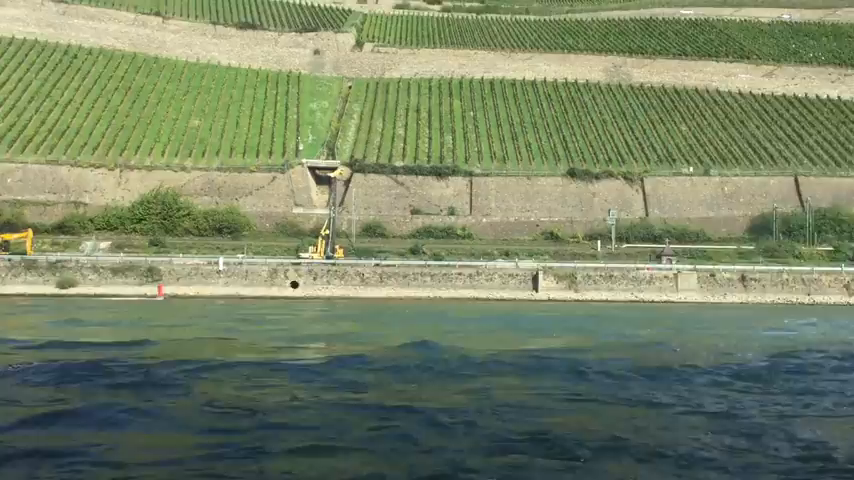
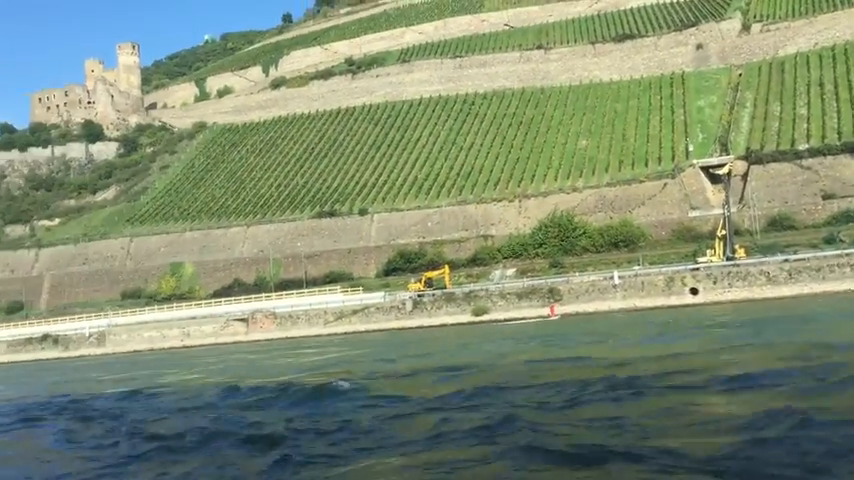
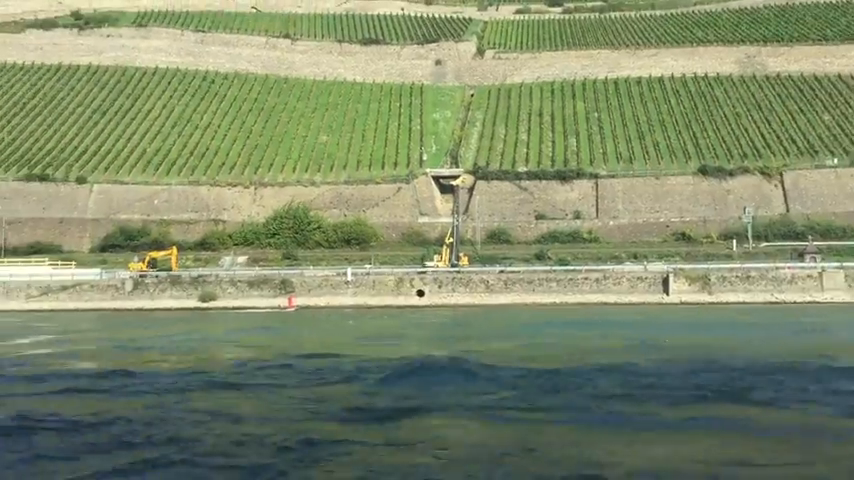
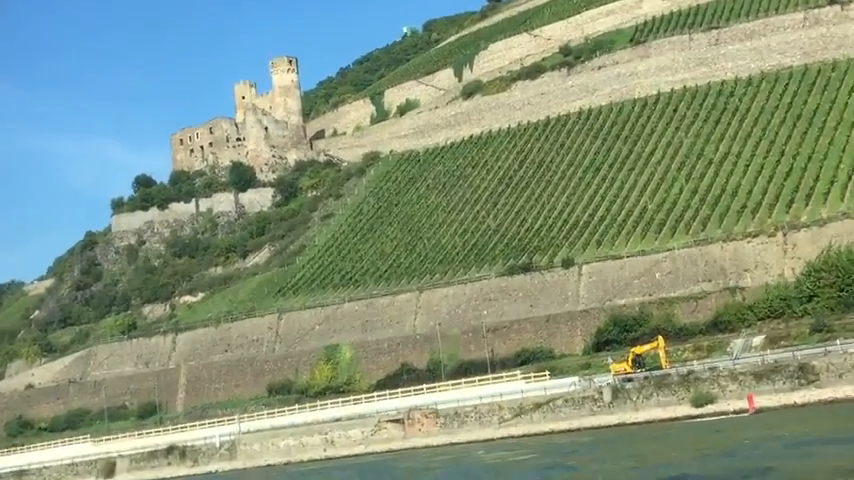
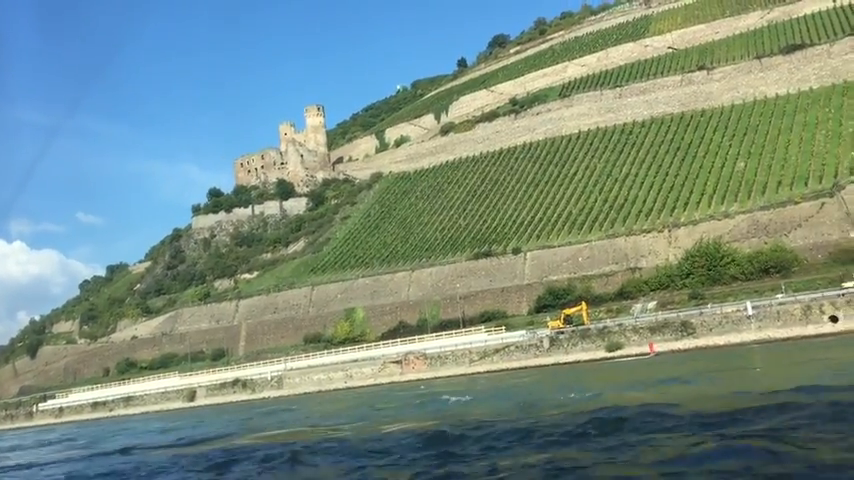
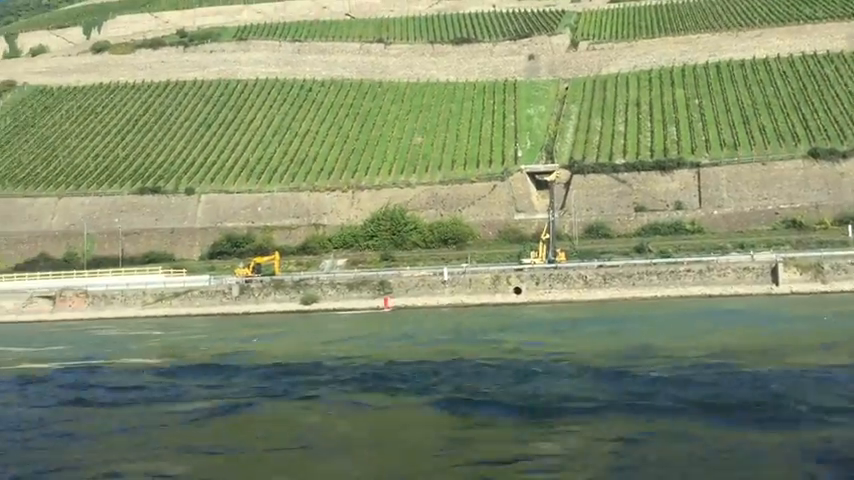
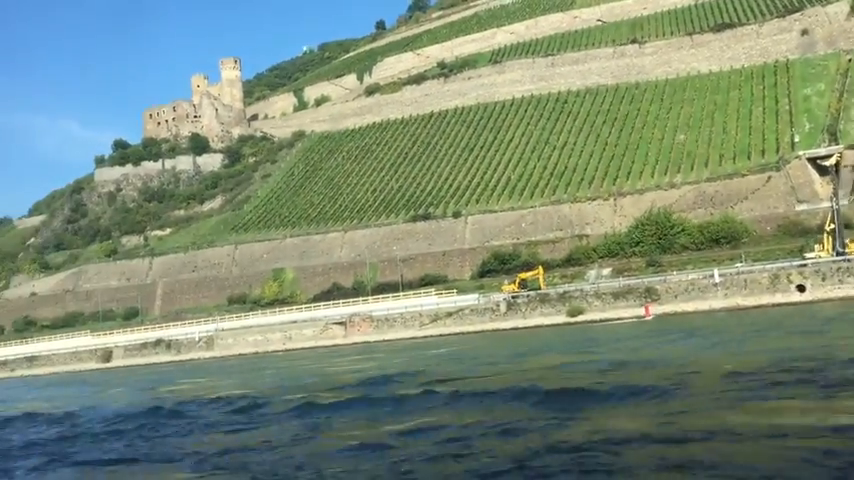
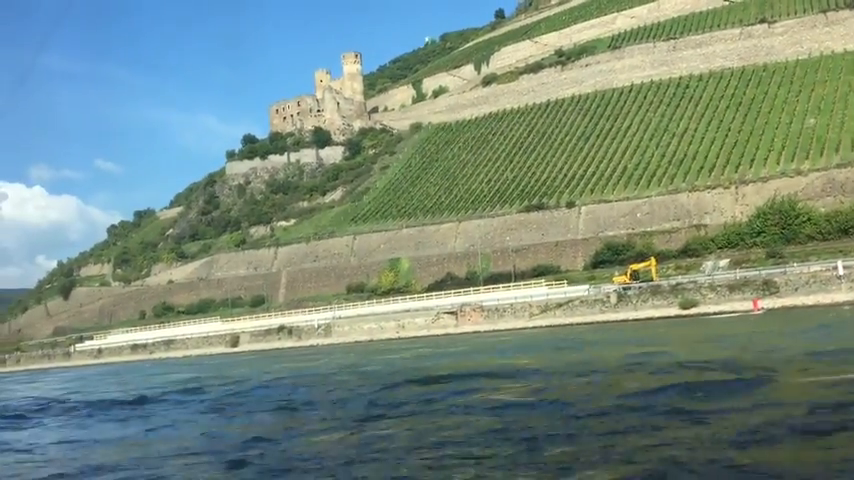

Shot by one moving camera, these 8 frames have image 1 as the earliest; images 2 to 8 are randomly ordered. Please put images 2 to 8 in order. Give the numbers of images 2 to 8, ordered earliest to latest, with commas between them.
3, 6, 2, 7, 8, 5, 4
